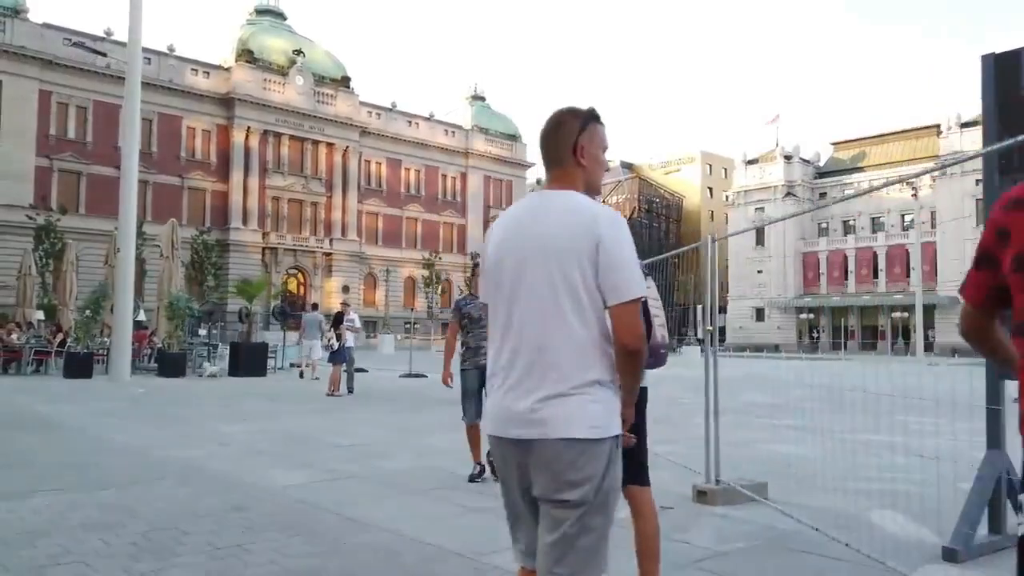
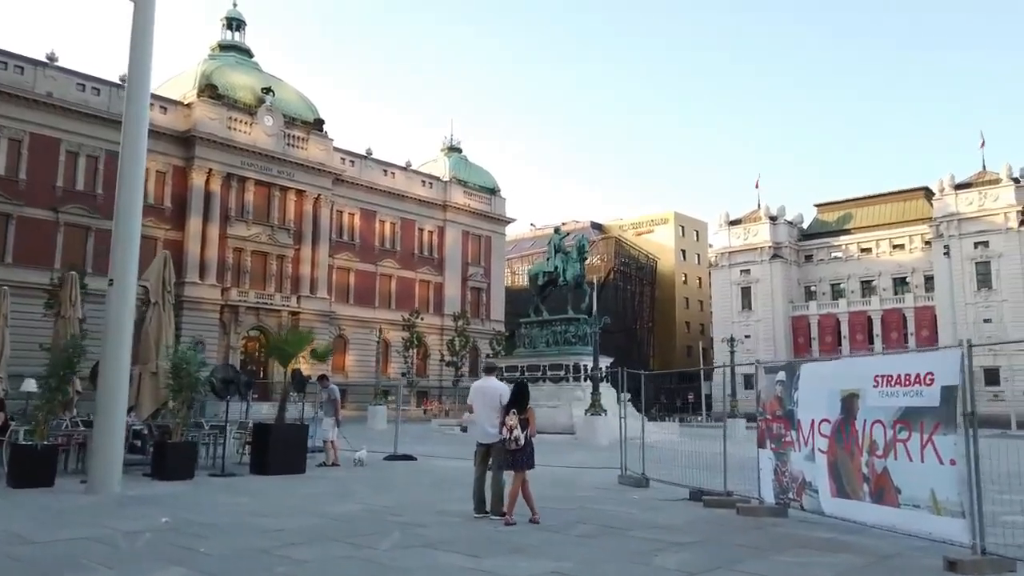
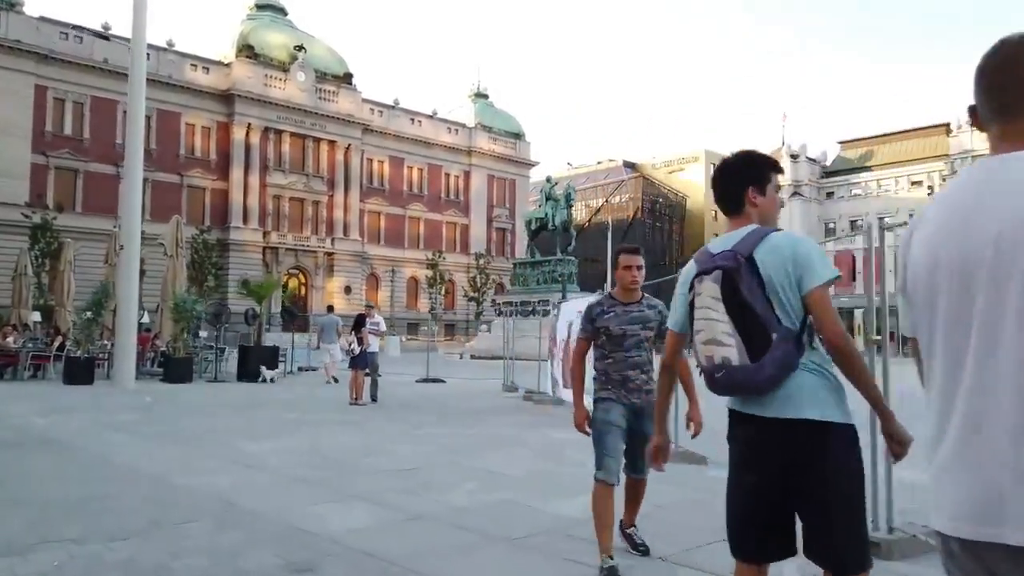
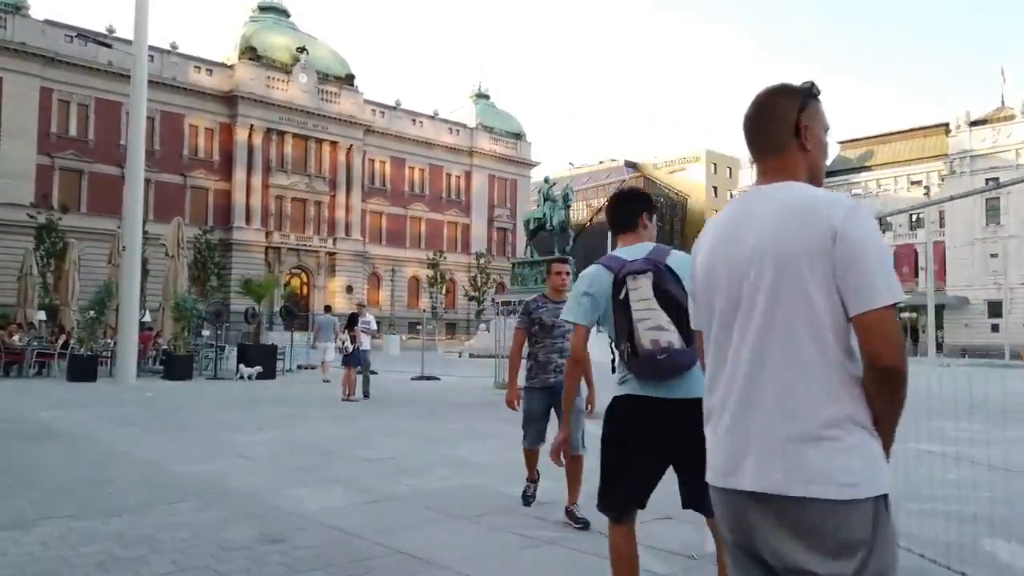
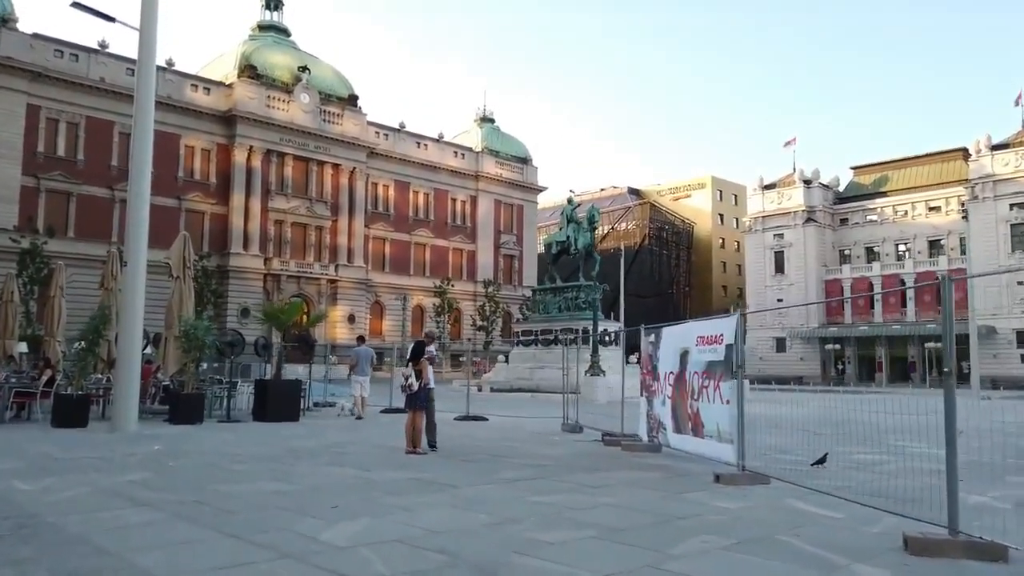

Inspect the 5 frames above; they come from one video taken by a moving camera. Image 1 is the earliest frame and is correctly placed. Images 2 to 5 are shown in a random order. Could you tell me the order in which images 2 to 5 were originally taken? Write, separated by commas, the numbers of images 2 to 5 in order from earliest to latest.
4, 3, 5, 2
